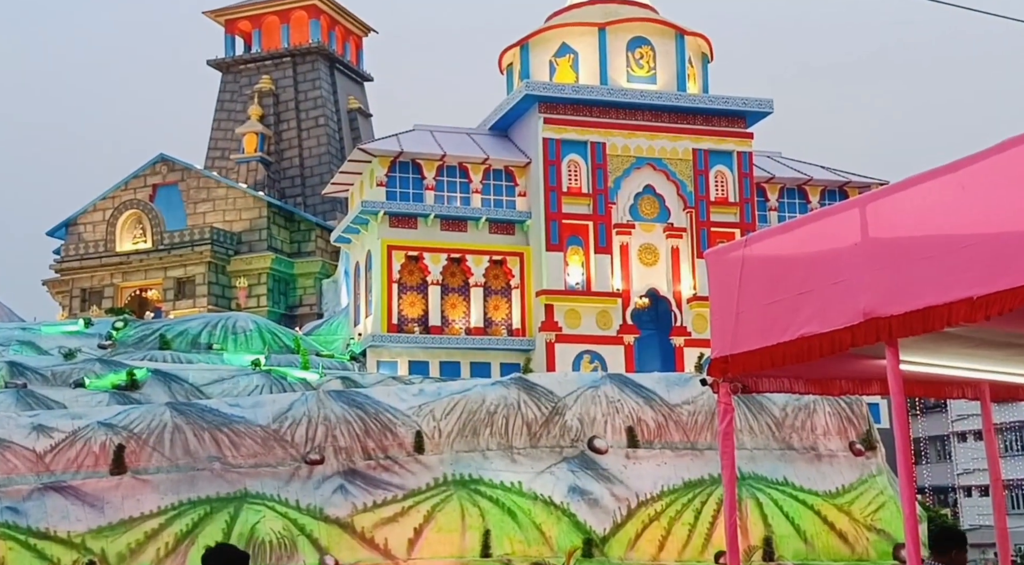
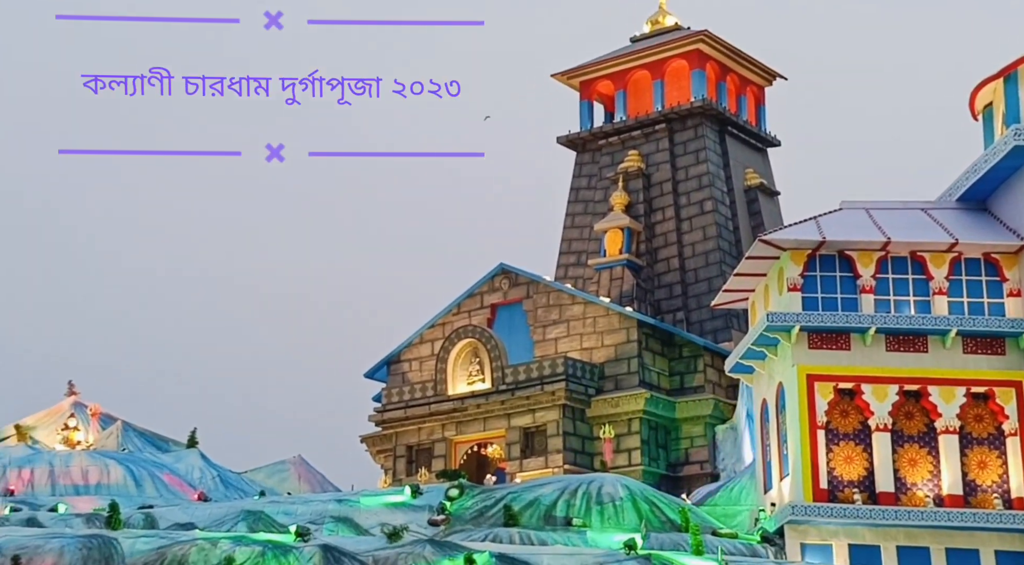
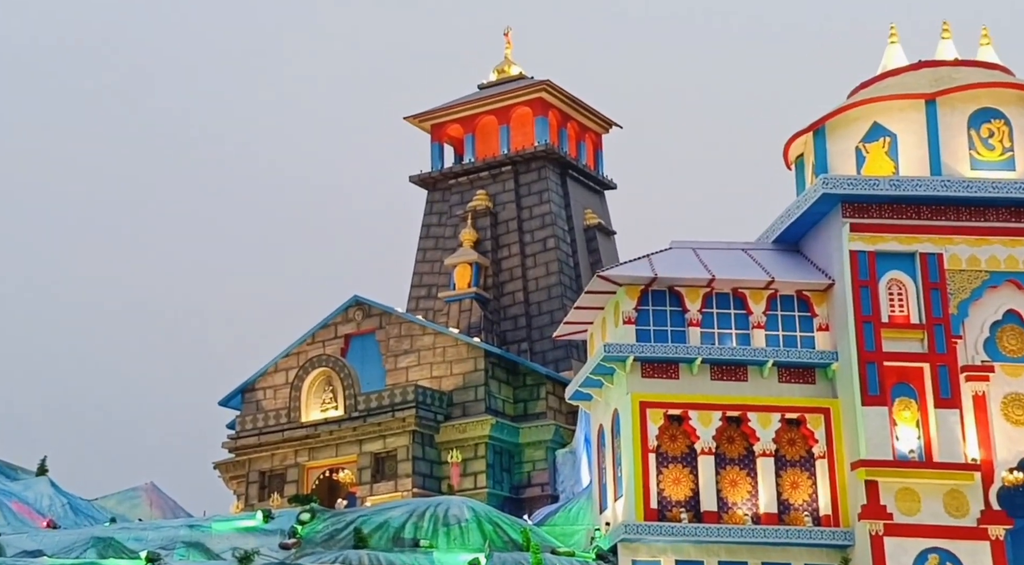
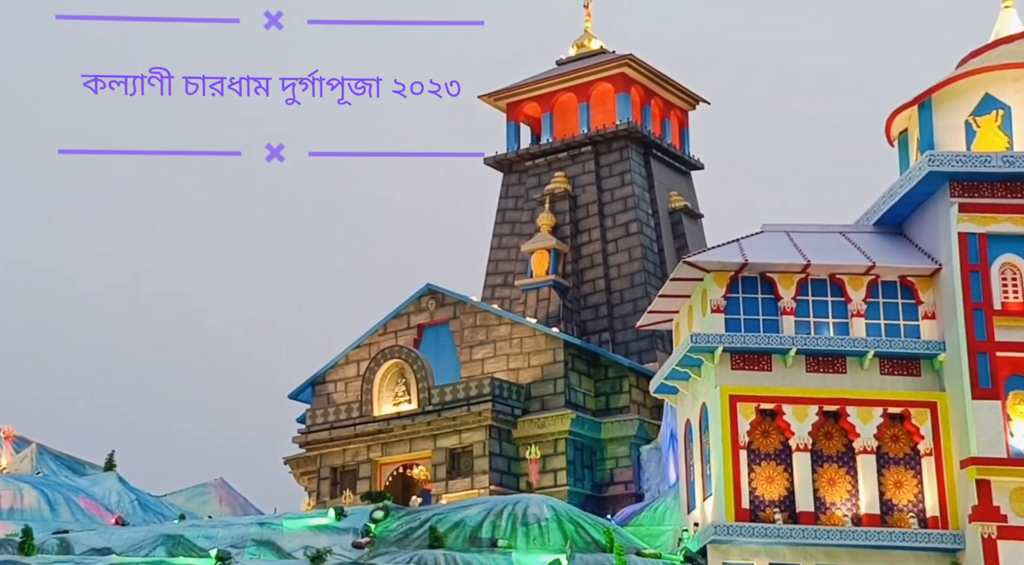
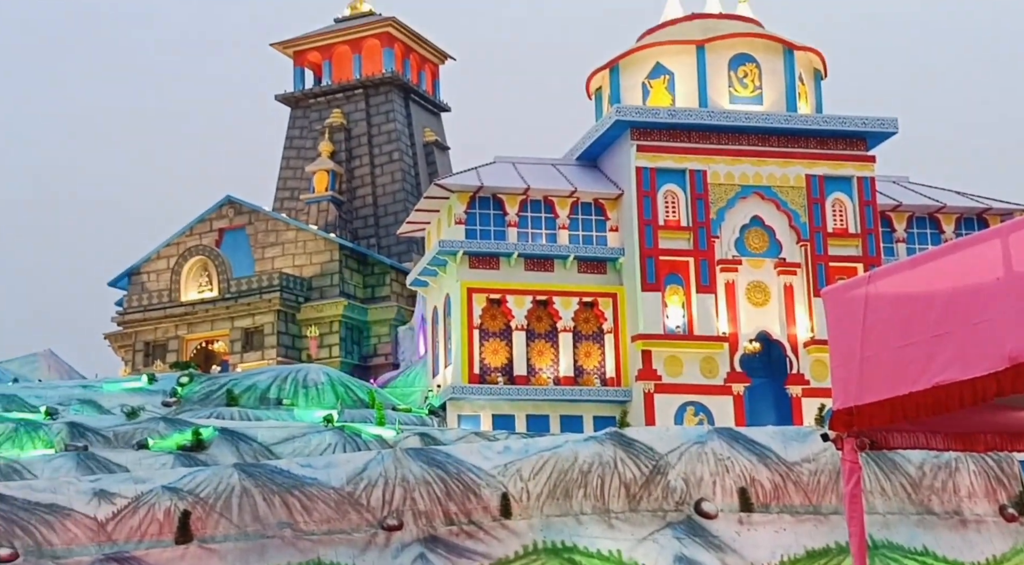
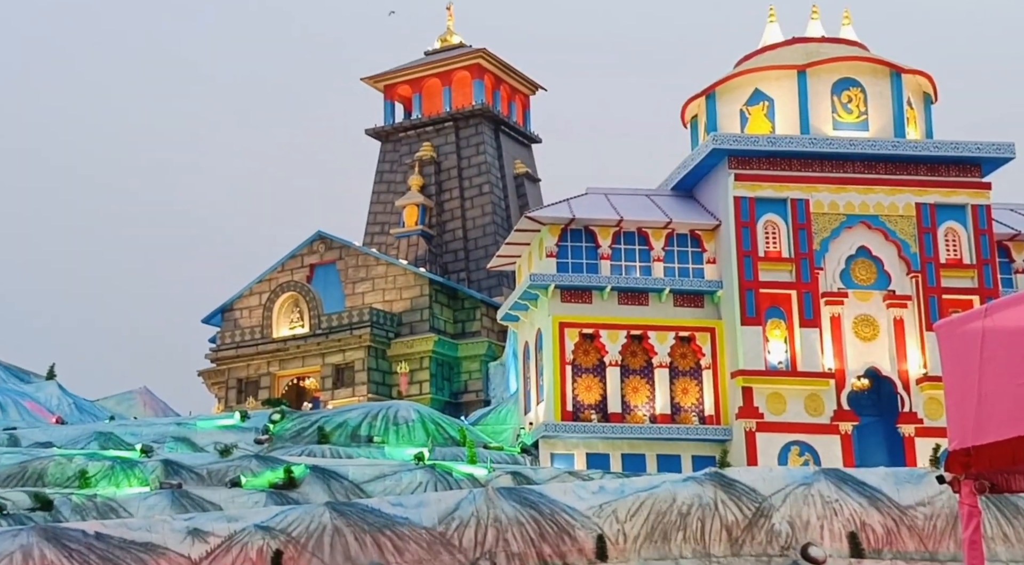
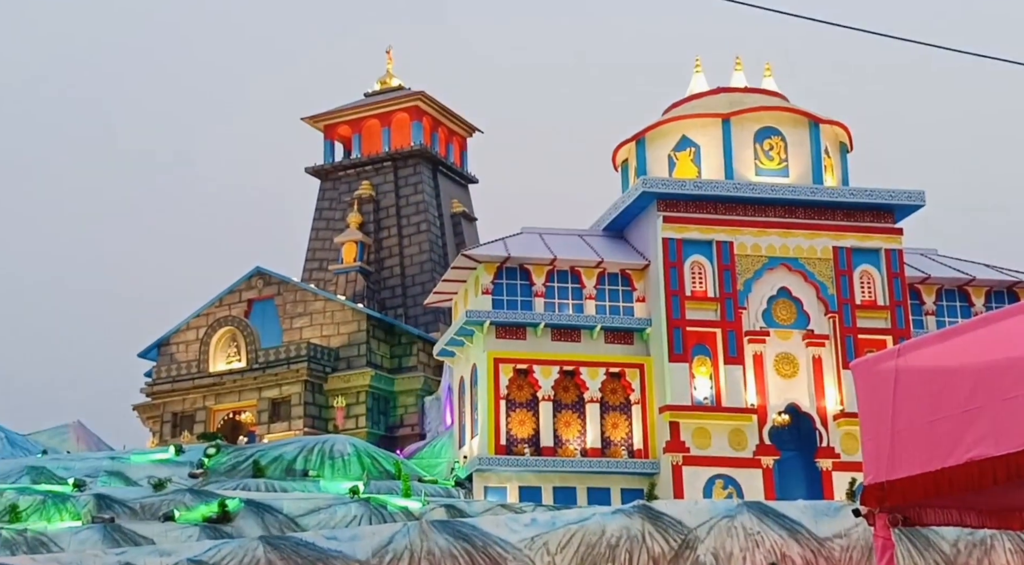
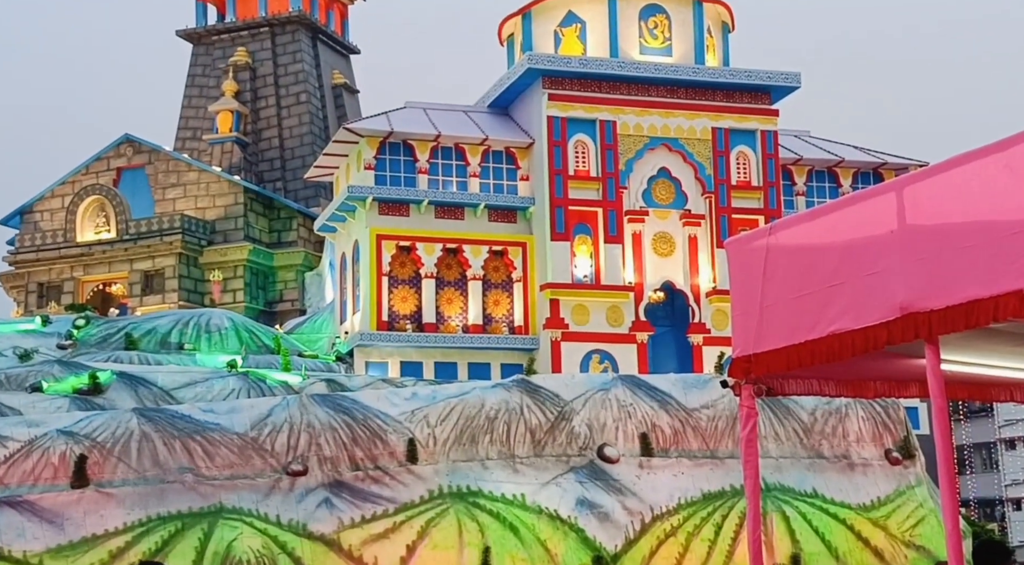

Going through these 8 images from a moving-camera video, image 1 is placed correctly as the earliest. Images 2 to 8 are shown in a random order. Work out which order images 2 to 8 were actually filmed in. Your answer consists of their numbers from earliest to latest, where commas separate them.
8, 5, 7, 6, 3, 4, 2
